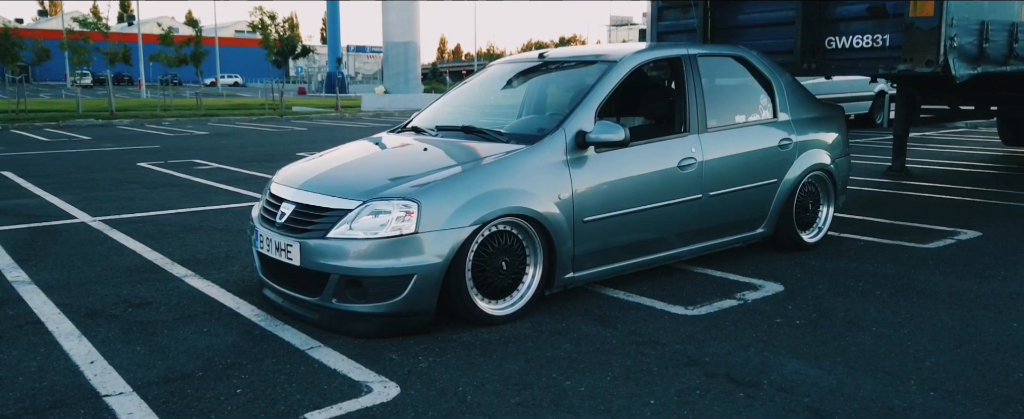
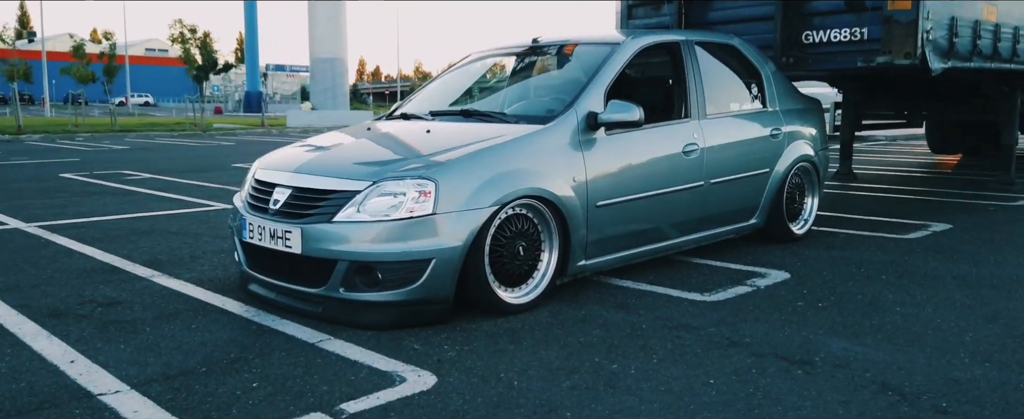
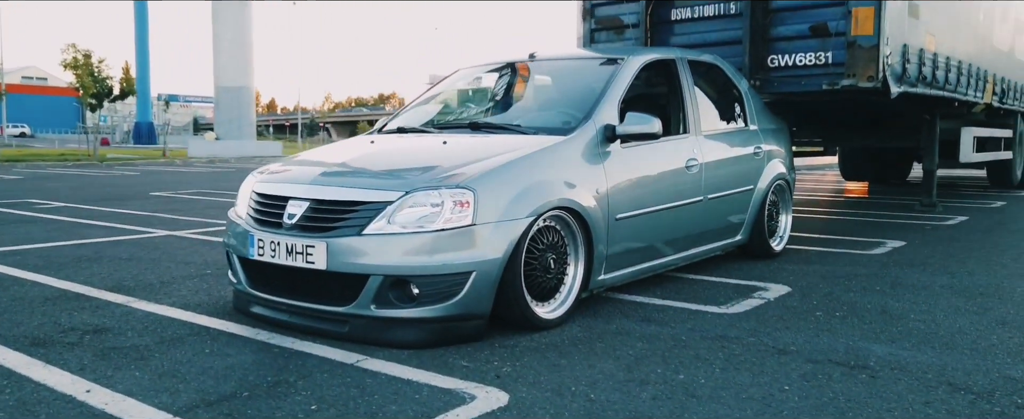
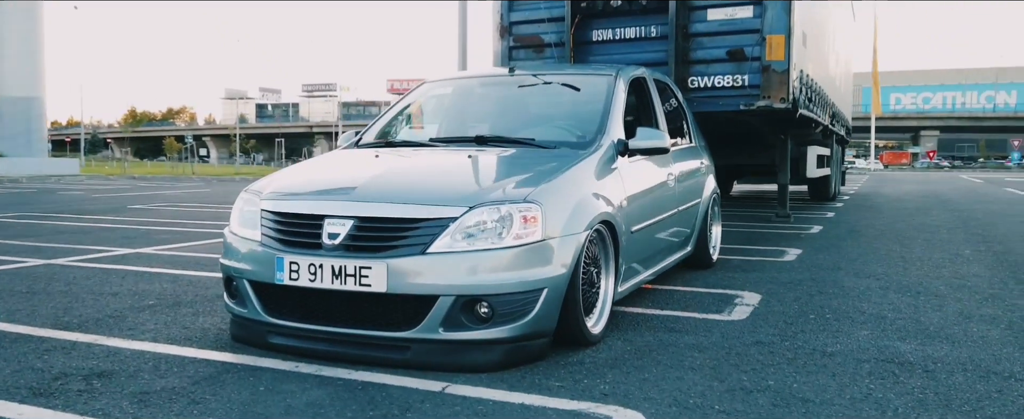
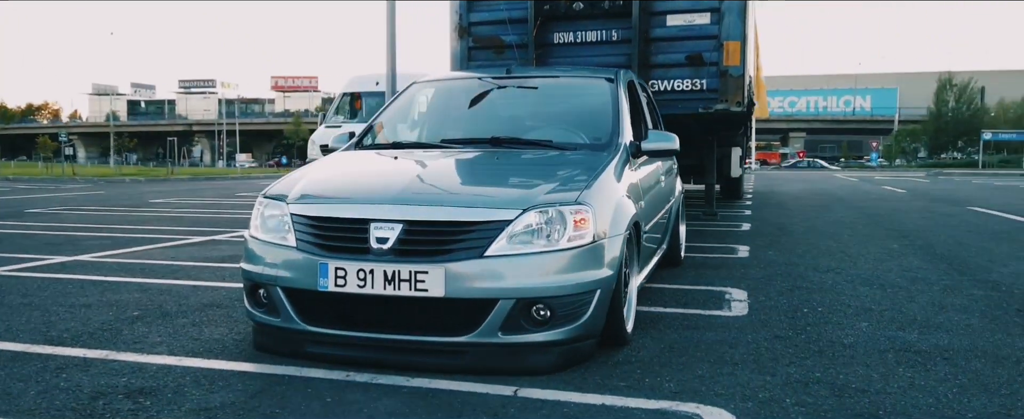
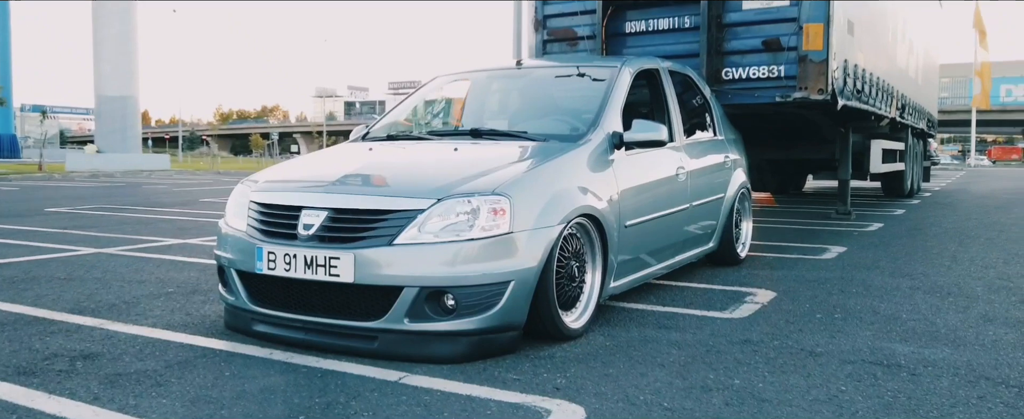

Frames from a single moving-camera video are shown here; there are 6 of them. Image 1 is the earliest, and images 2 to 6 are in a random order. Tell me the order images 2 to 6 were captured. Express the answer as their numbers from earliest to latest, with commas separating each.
2, 3, 6, 4, 5
